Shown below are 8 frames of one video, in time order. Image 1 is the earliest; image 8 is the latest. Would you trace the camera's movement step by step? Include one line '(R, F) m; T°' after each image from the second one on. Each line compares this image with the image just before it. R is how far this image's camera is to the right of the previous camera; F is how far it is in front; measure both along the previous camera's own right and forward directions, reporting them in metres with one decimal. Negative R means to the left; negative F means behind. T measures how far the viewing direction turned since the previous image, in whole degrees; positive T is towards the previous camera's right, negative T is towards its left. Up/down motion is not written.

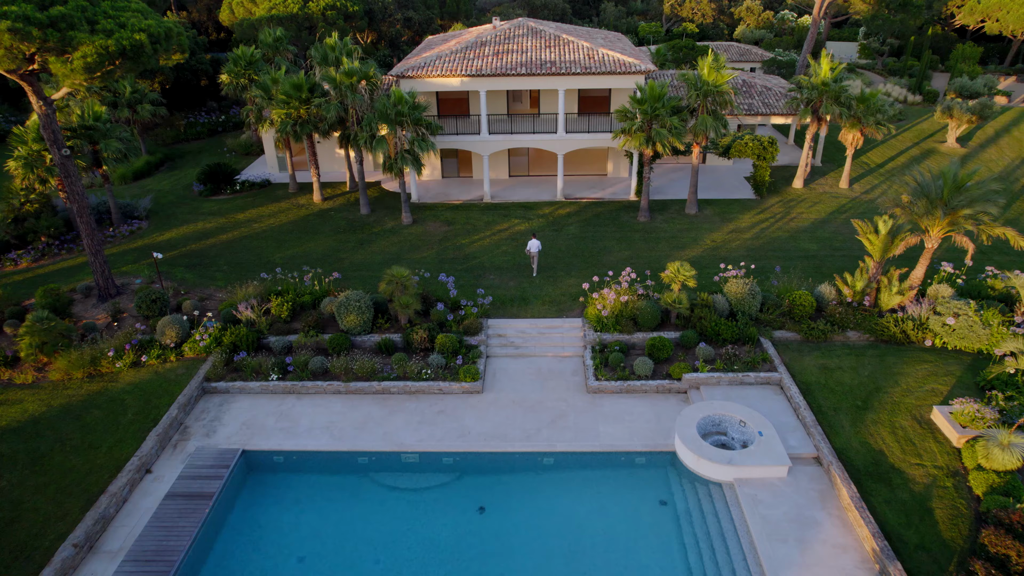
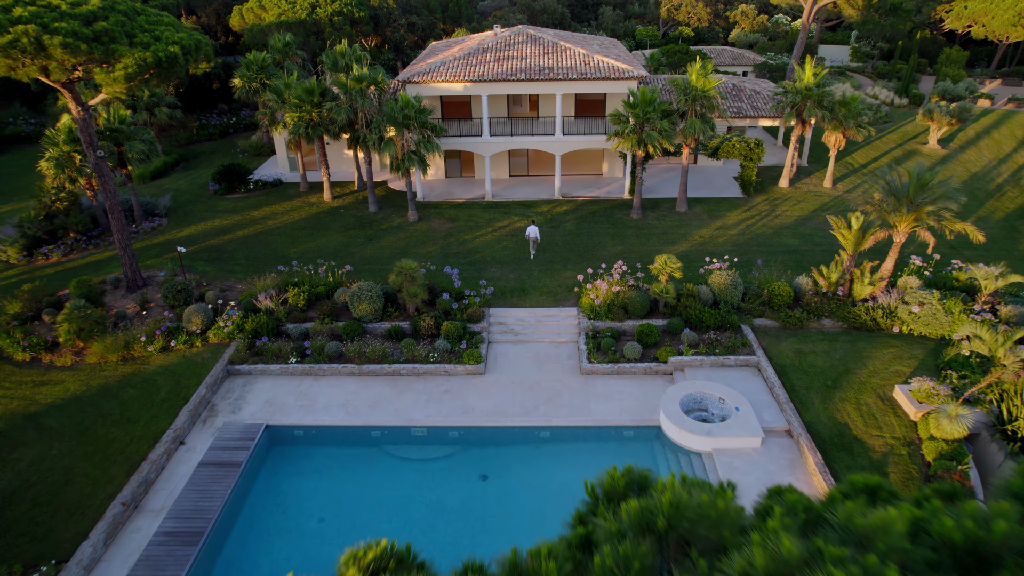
(0.0, -1.3) m; 0°
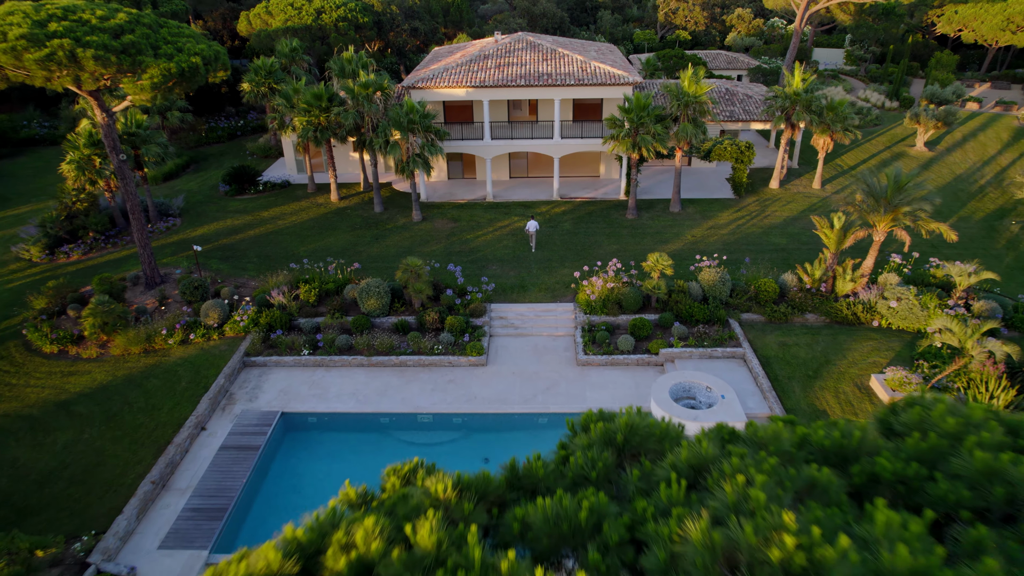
(0.0, -0.9) m; 0°
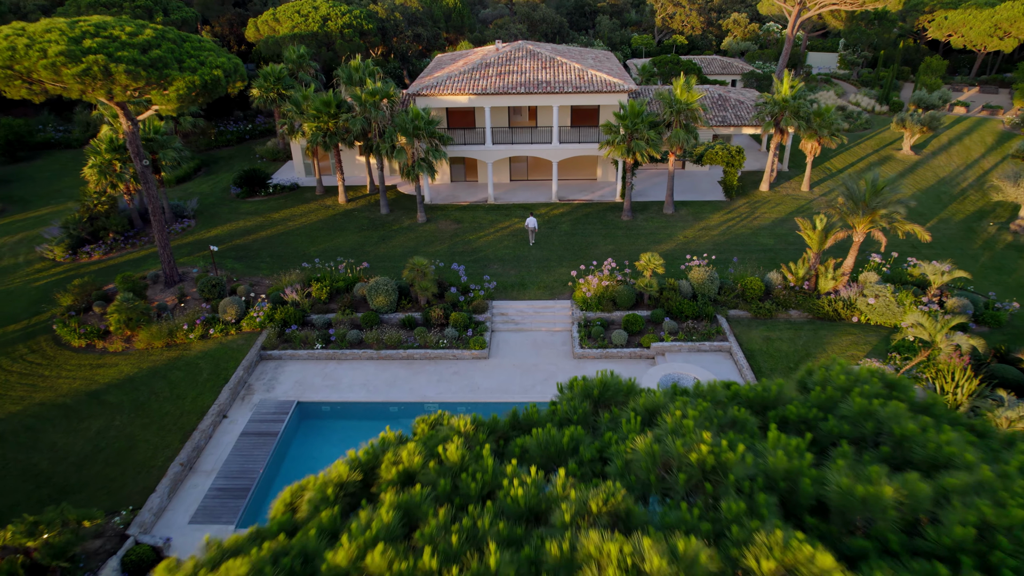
(0.0, -1.1) m; 0°
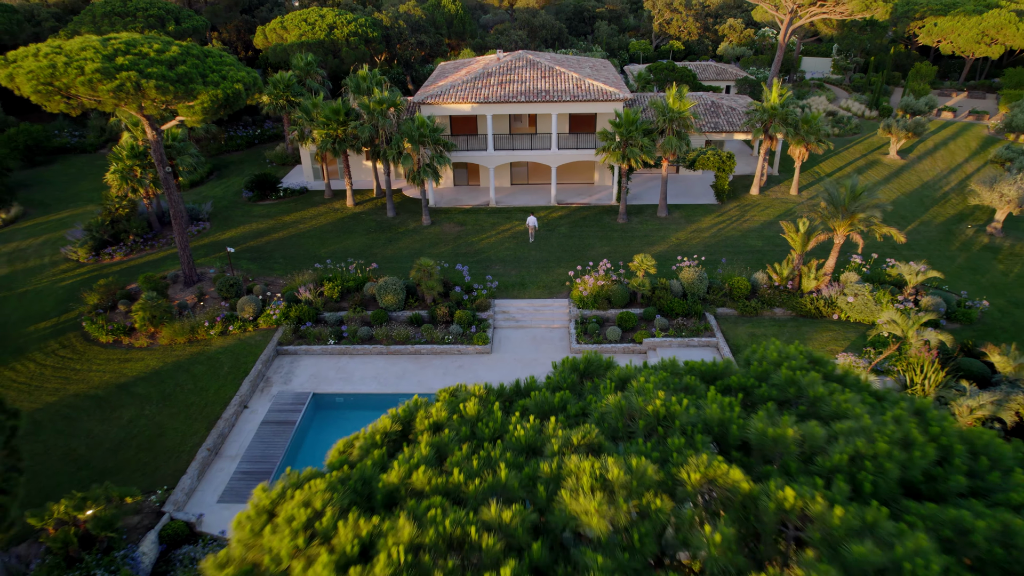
(0.0, -1.2) m; 0°
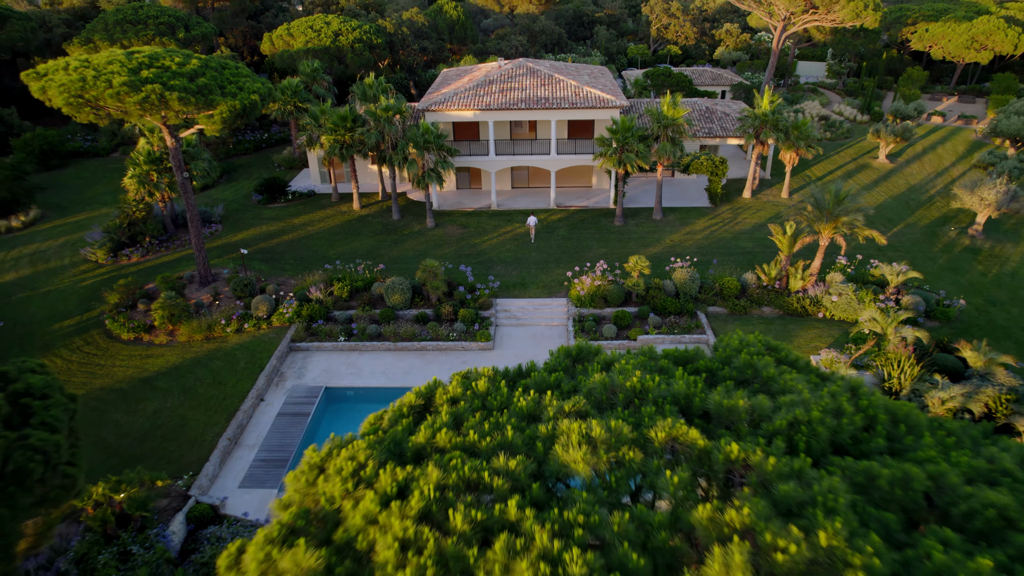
(0.0, -1.0) m; 0°
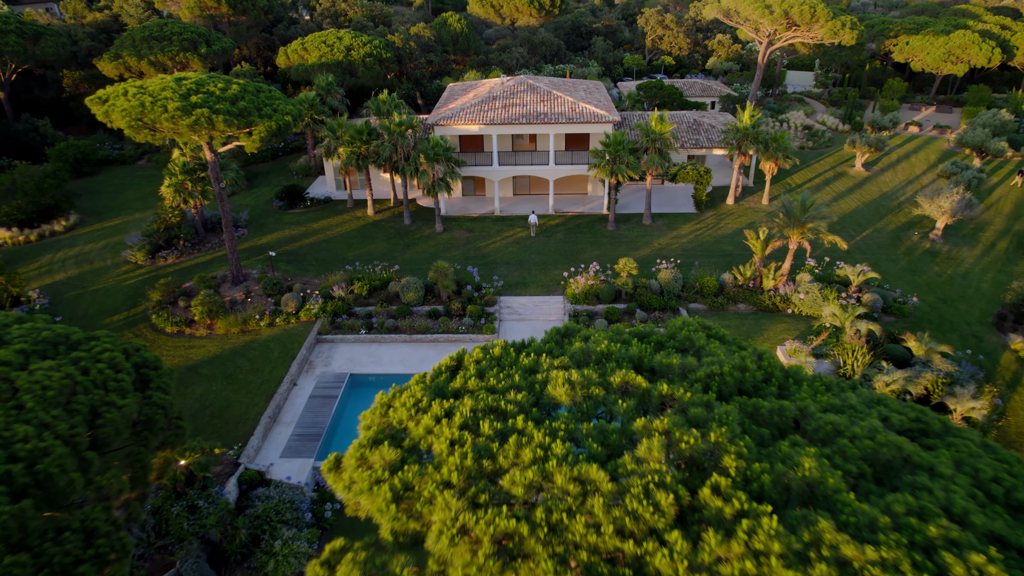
(-0.1, -2.4) m; 0°
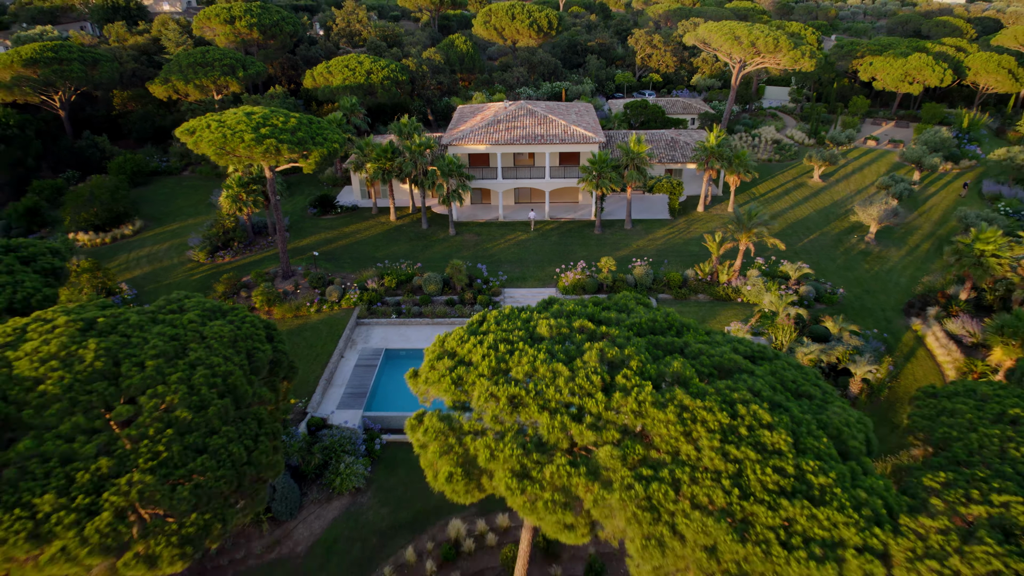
(-0.1, -5.2) m; 0°
